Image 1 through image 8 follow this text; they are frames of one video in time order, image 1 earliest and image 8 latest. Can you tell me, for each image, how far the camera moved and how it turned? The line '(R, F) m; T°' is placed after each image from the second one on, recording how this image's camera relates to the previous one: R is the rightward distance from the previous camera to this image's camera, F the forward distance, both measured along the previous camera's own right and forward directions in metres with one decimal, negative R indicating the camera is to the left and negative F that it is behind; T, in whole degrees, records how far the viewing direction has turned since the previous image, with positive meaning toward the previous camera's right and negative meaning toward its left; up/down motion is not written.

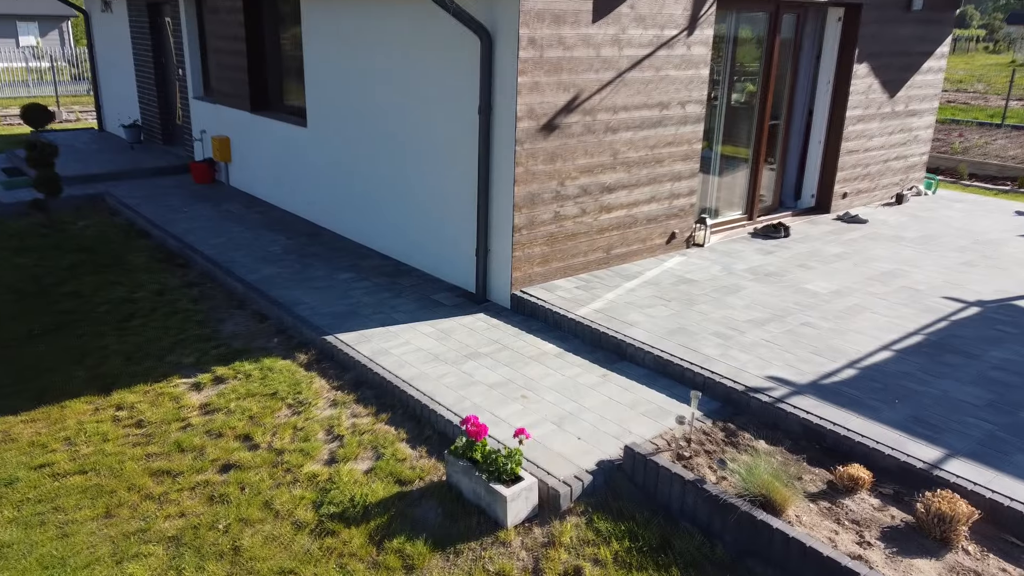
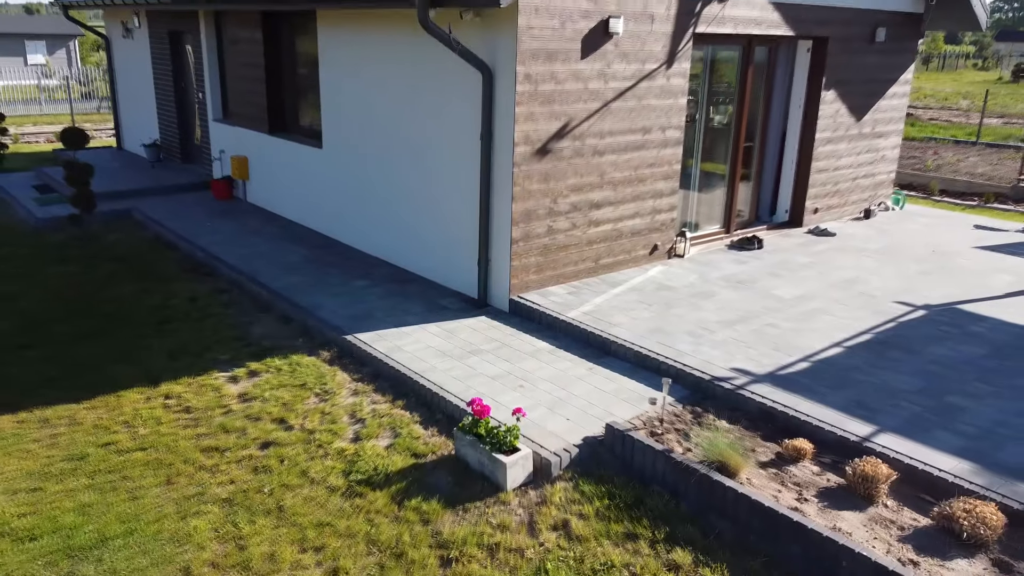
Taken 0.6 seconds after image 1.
(0.0, -0.7) m; 0°
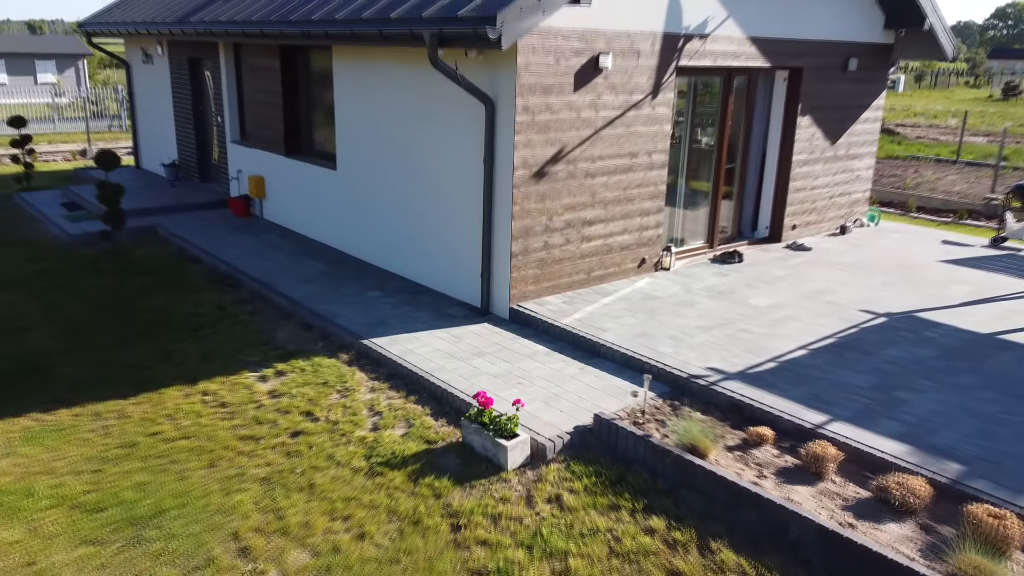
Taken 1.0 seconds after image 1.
(0.0, -0.7) m; 0°
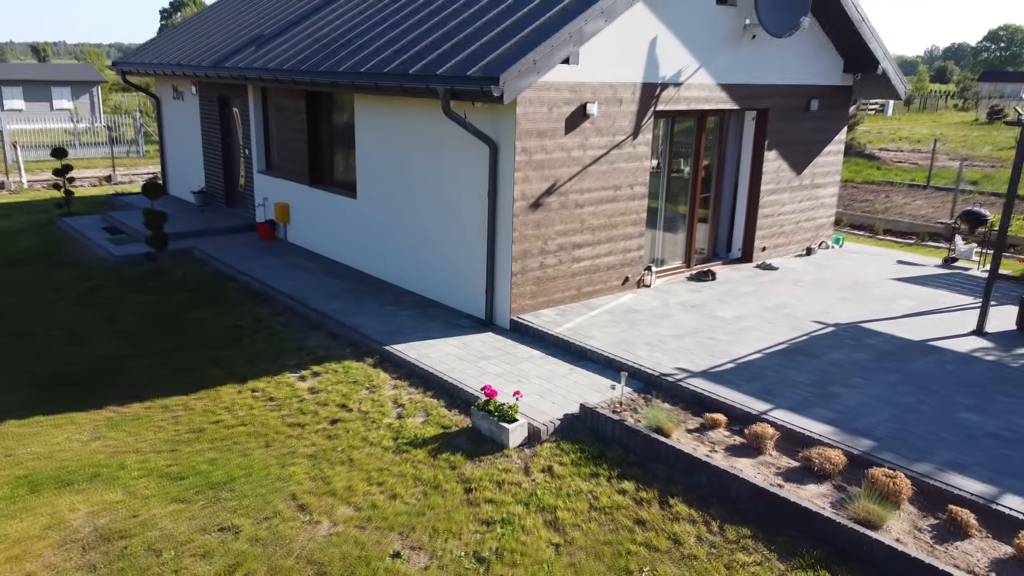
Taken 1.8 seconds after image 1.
(0.0, -1.1) m; 0°
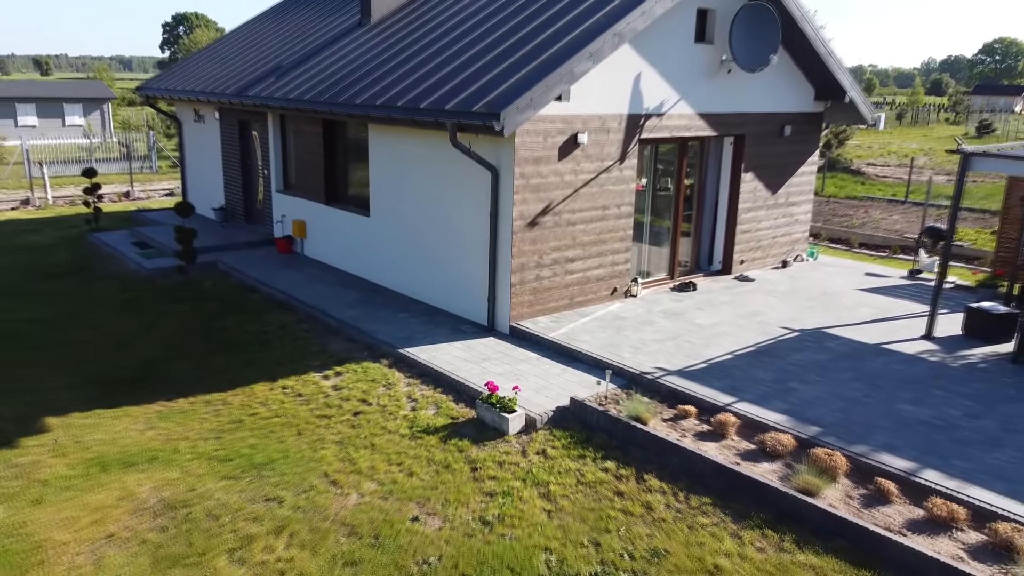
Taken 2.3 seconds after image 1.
(0.0, -1.0) m; 0°
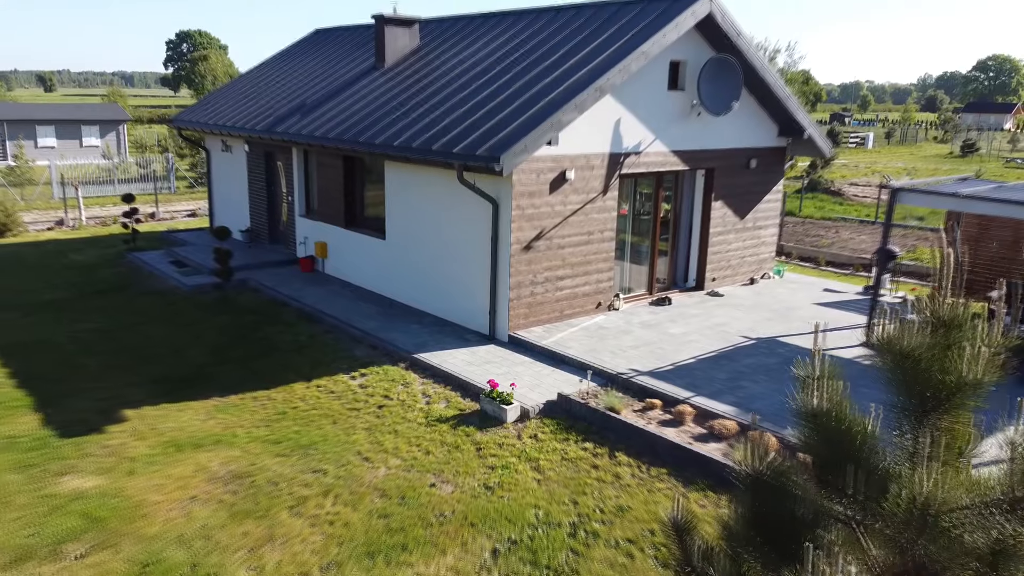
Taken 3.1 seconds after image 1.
(0.0, -1.5) m; 0°
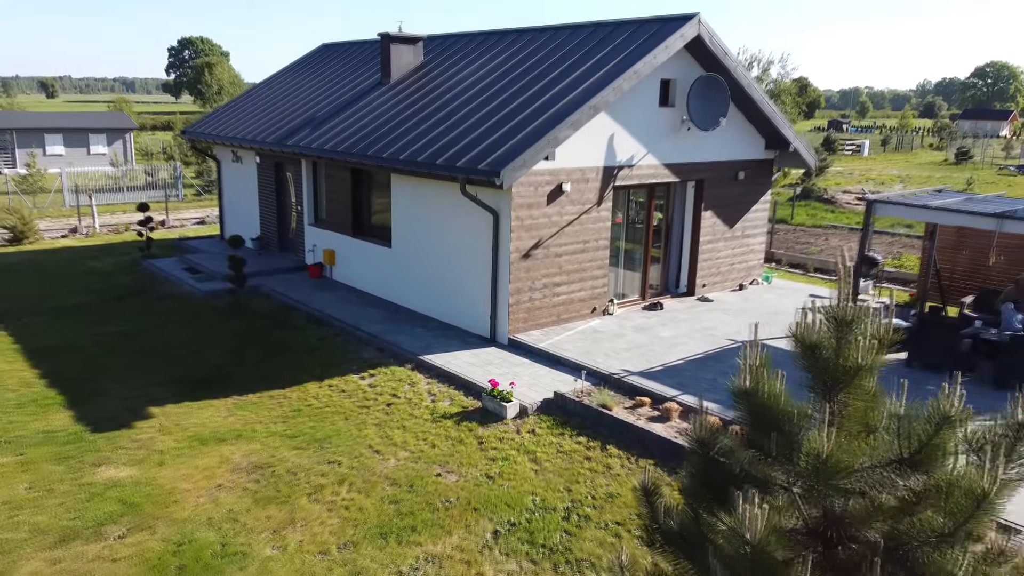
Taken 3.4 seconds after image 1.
(0.0, -0.7) m; 0°
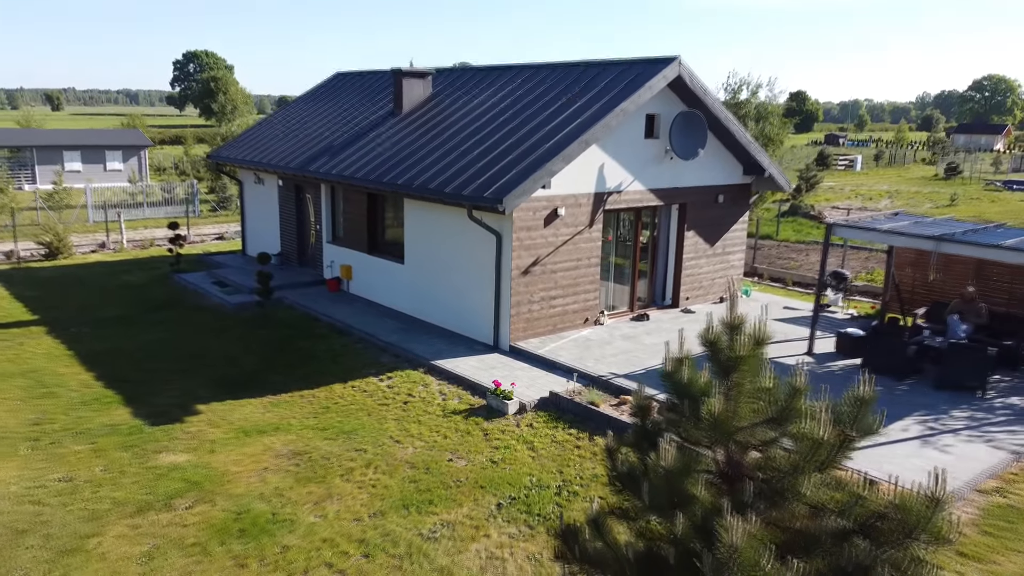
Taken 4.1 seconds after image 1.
(0.0, -1.4) m; 0°
